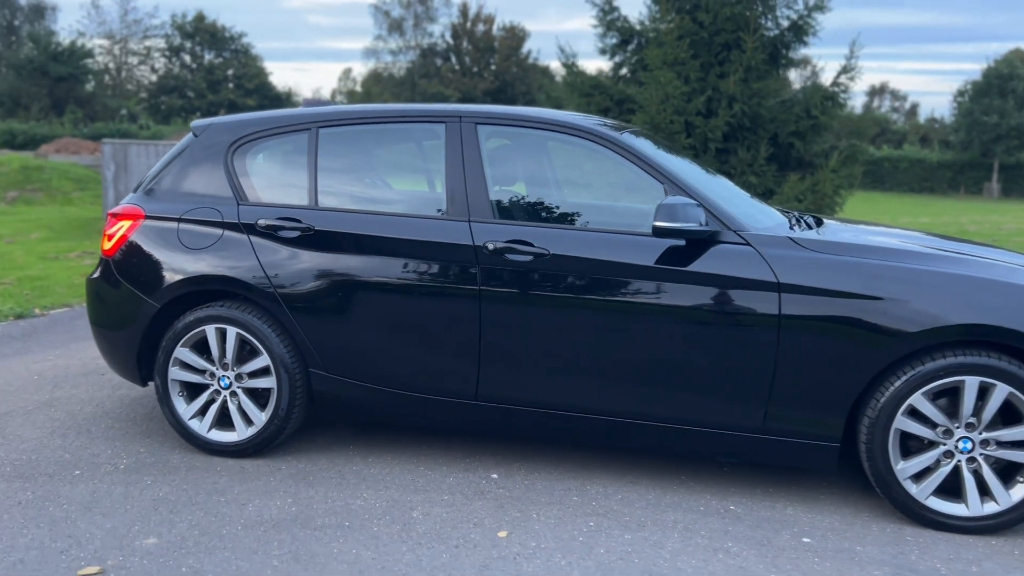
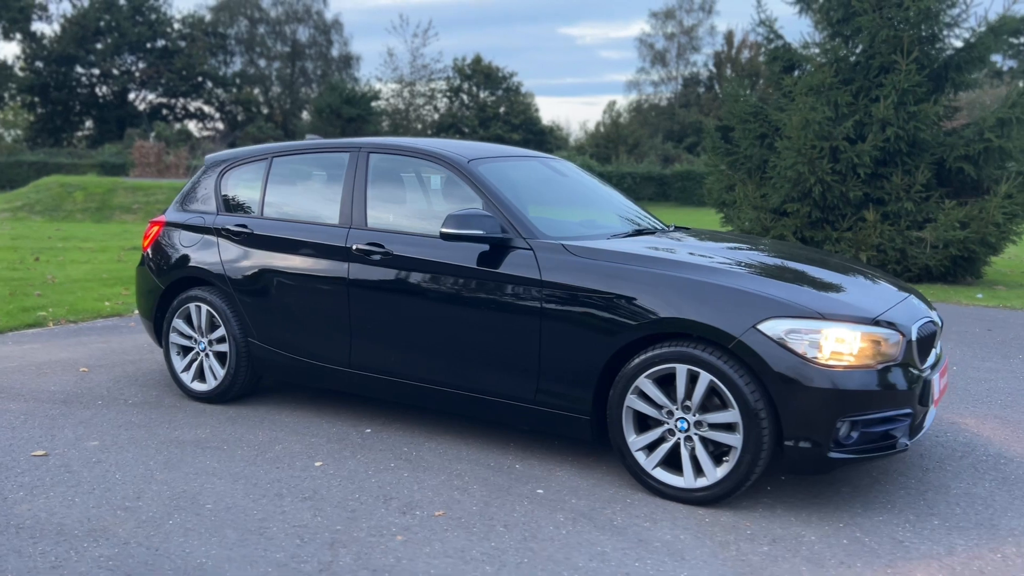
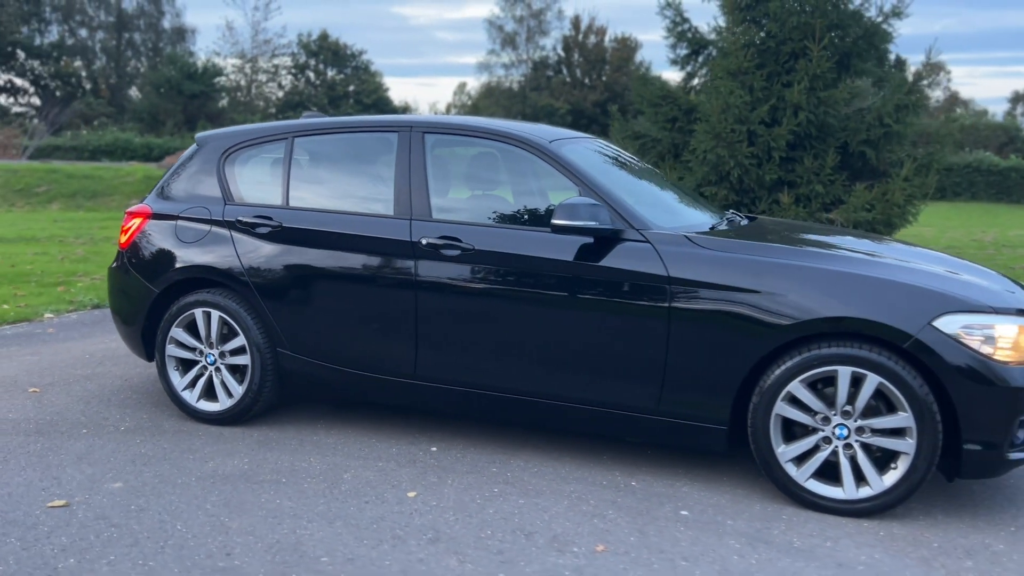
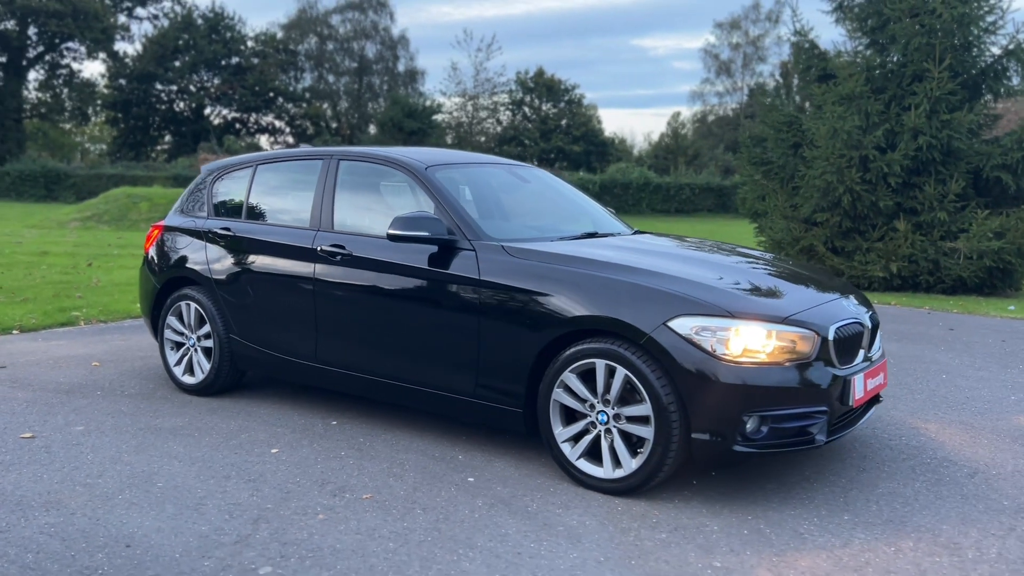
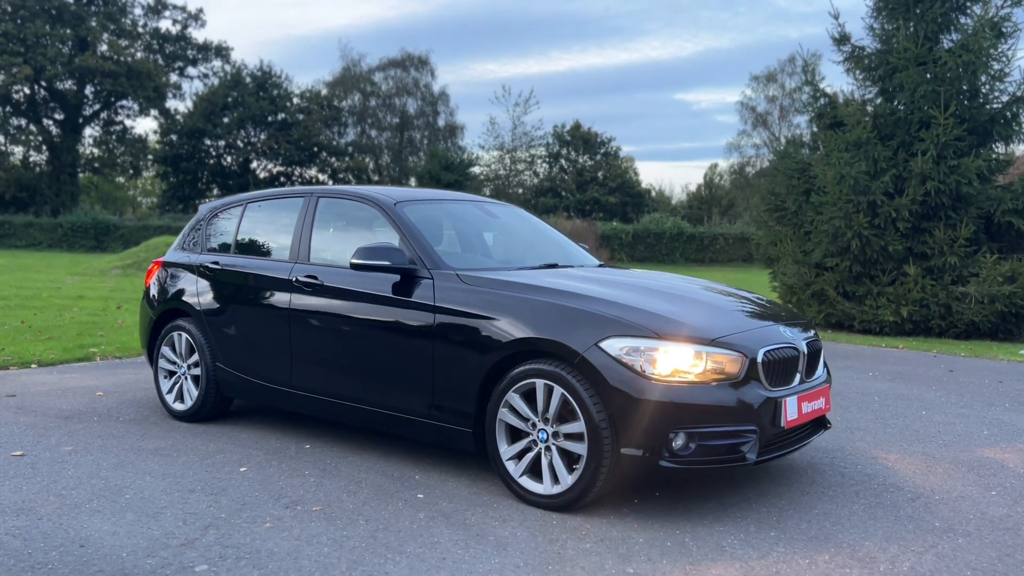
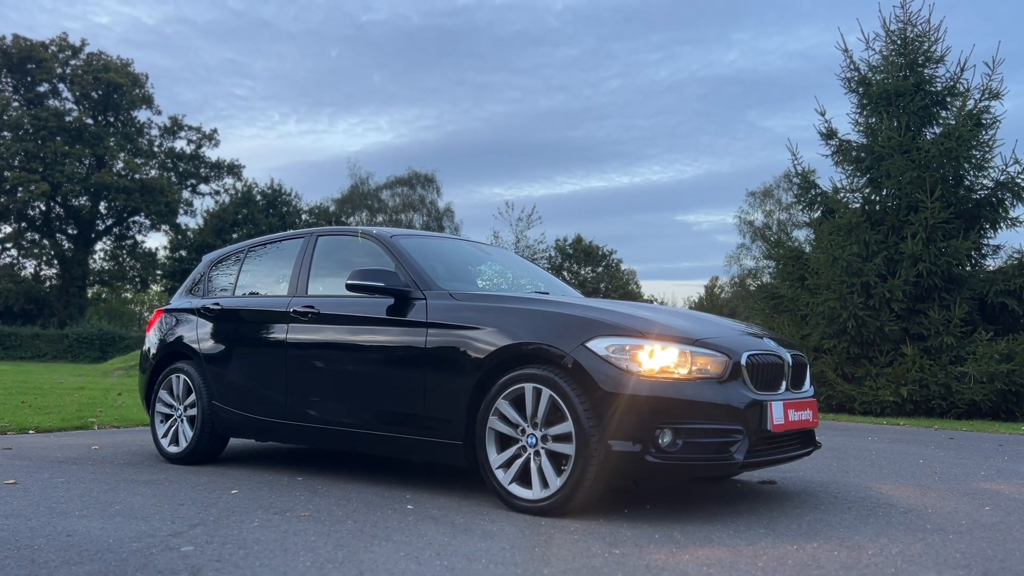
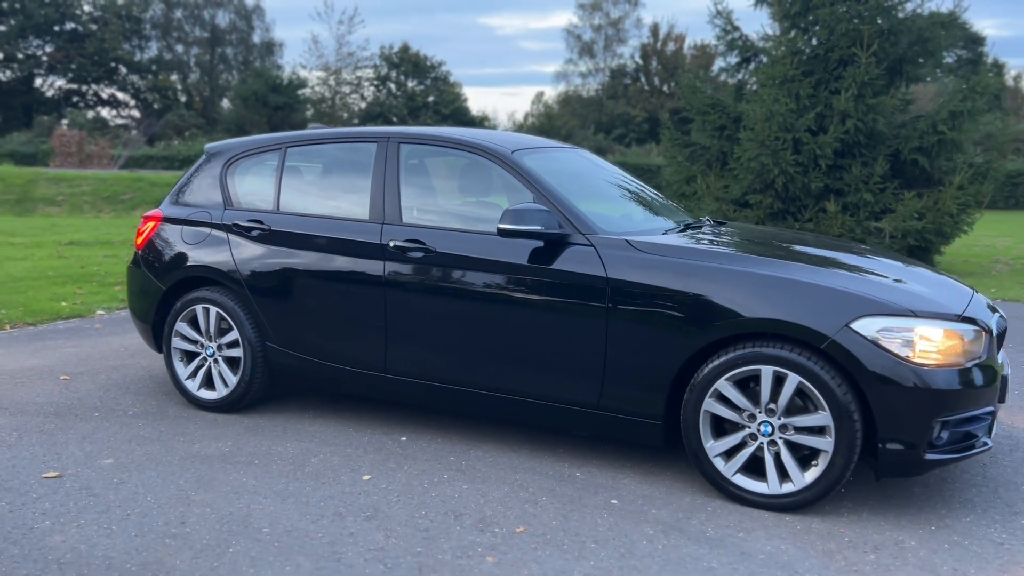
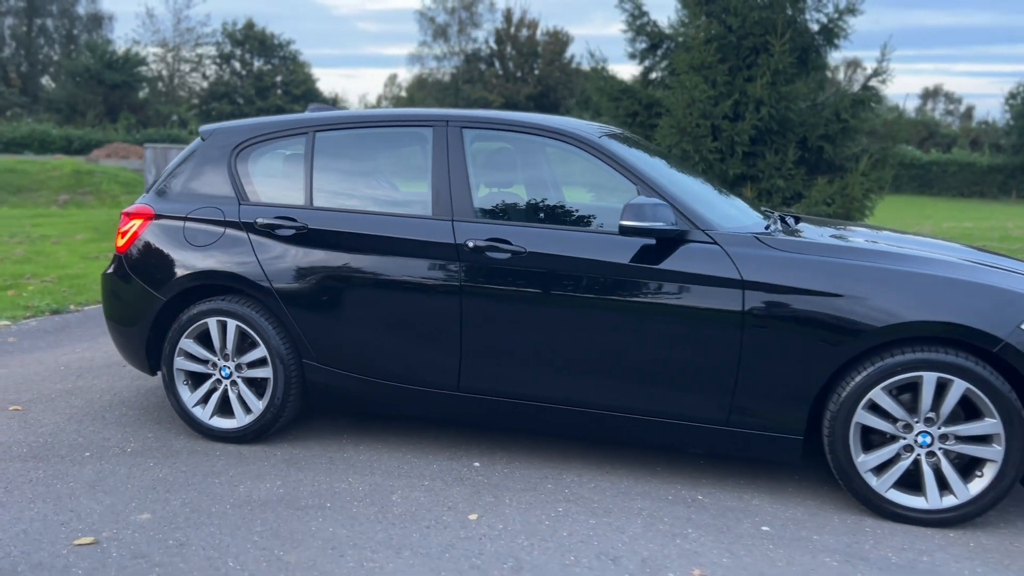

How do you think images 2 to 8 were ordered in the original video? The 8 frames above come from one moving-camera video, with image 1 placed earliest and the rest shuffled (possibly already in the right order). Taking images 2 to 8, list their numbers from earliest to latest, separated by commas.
8, 3, 7, 2, 4, 5, 6
